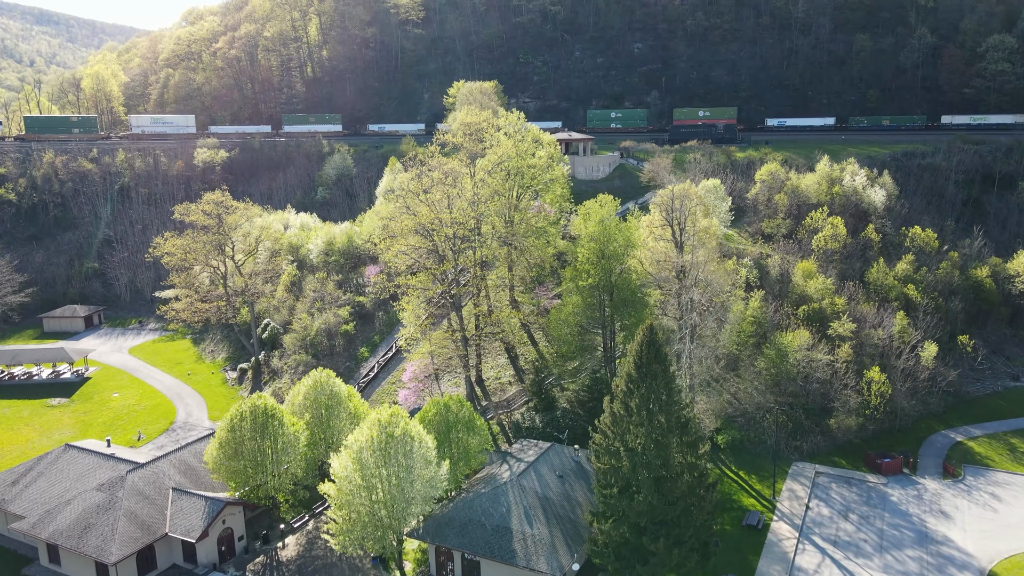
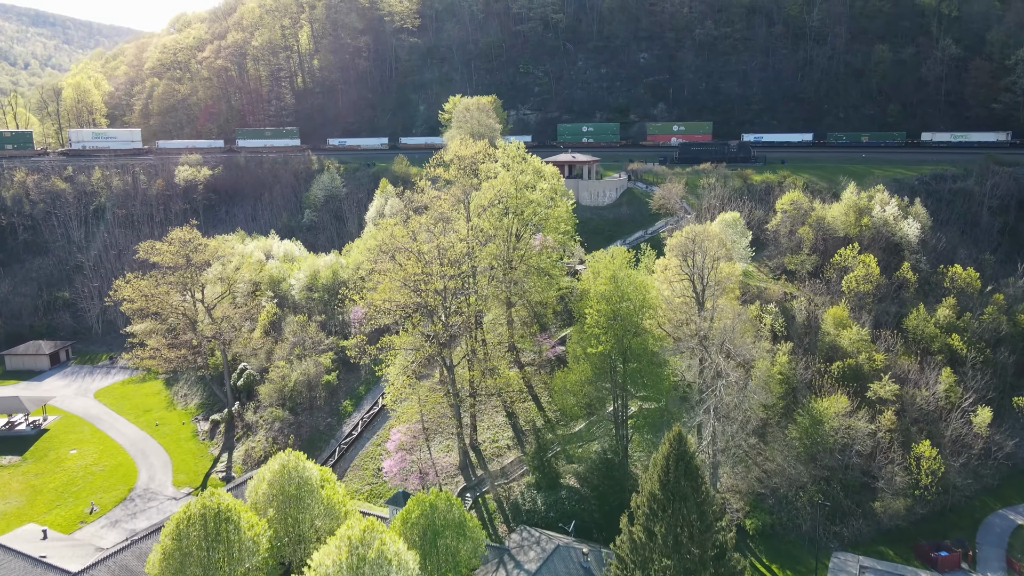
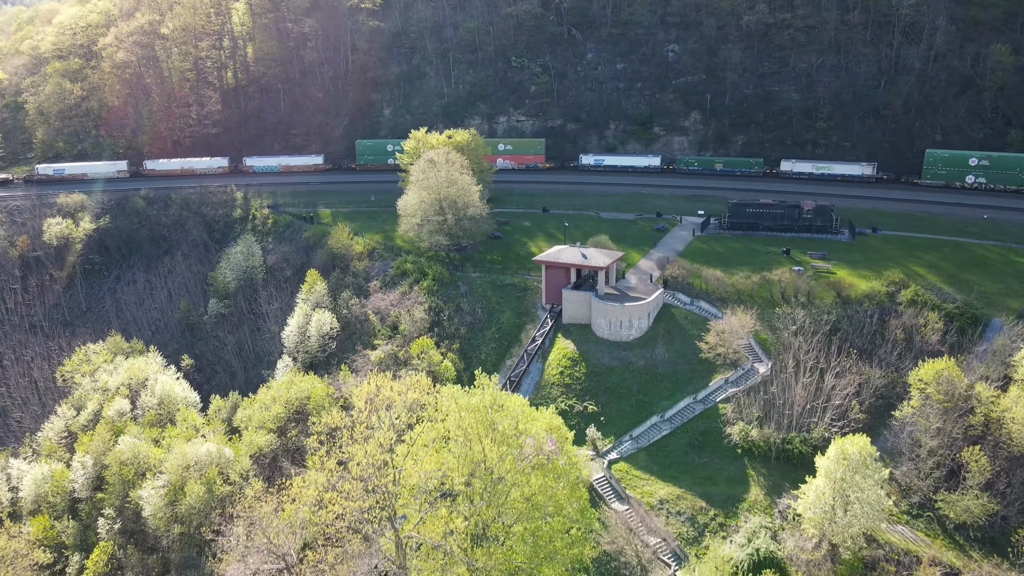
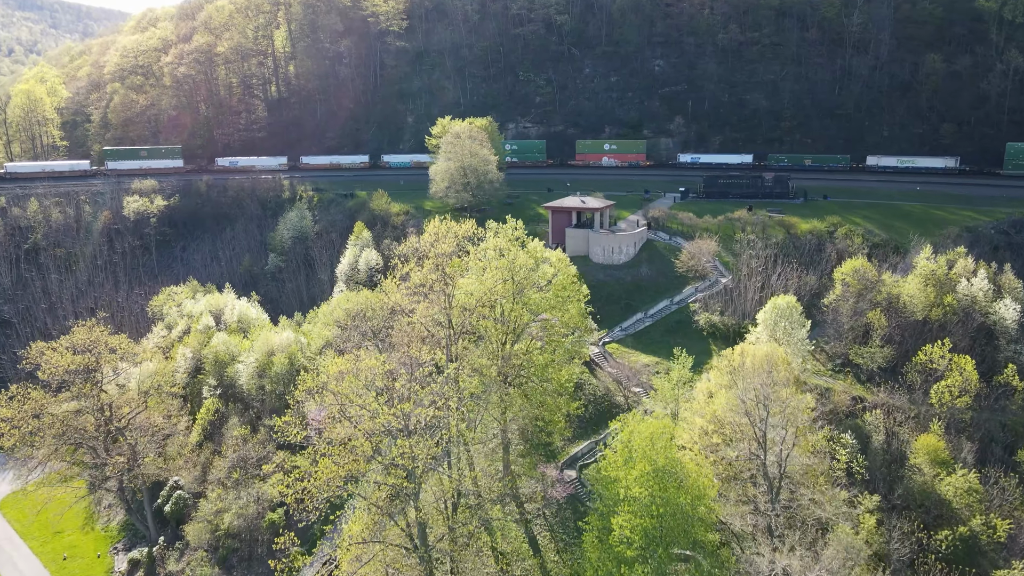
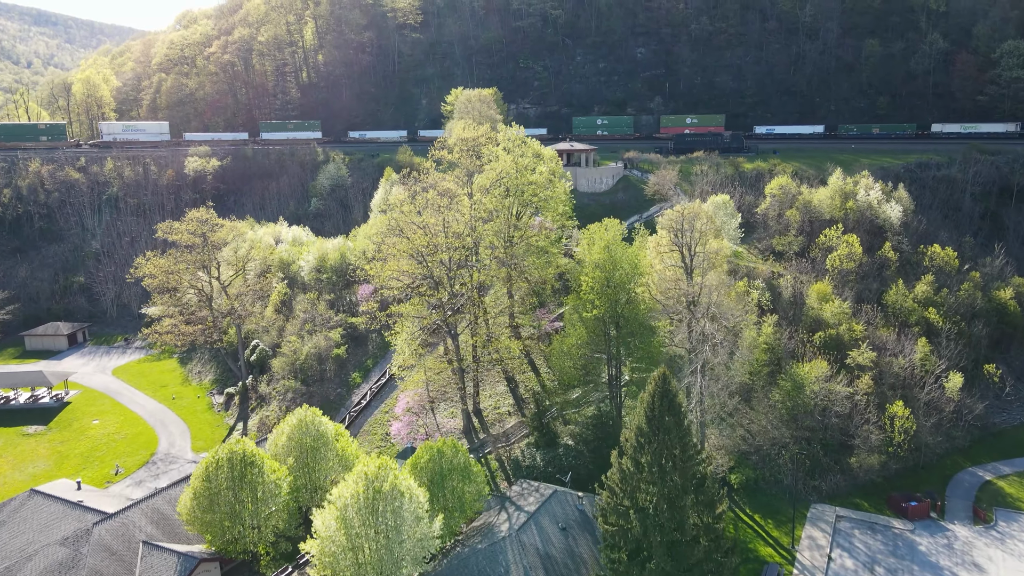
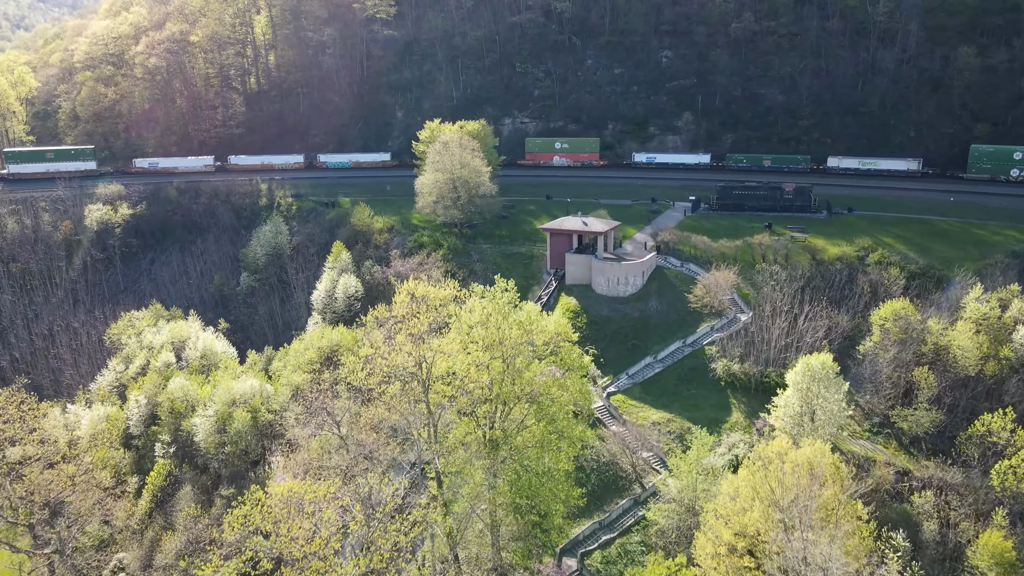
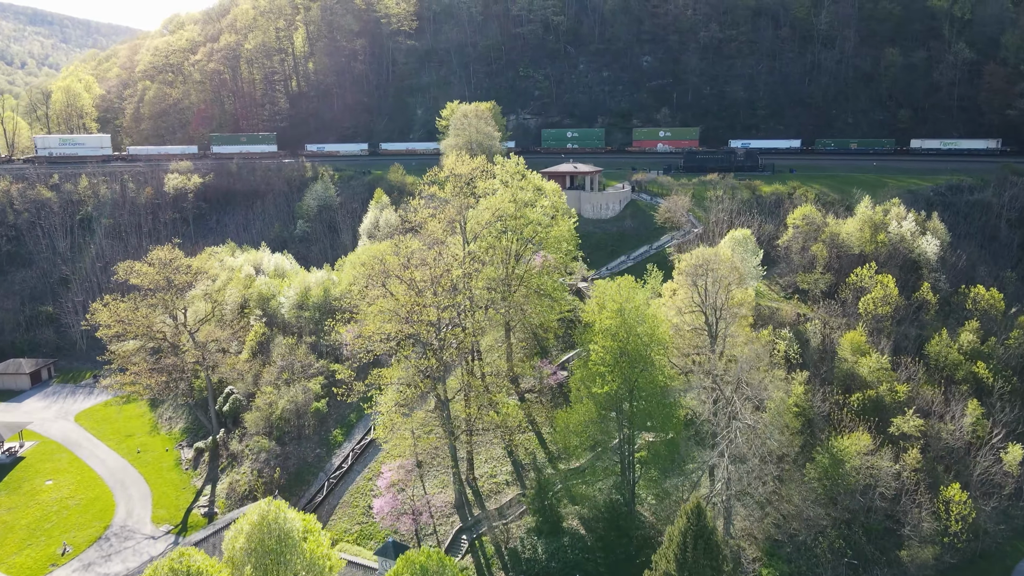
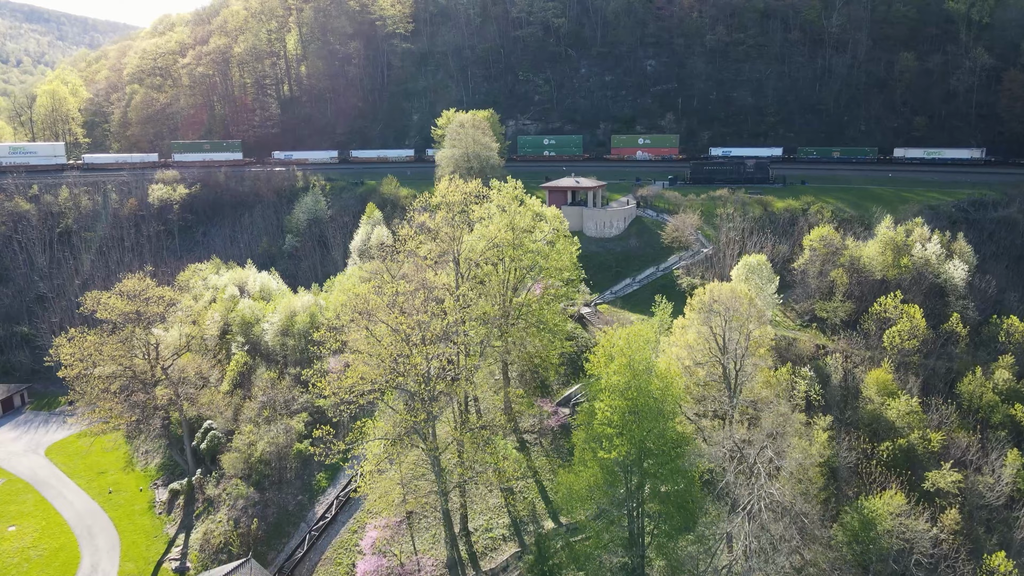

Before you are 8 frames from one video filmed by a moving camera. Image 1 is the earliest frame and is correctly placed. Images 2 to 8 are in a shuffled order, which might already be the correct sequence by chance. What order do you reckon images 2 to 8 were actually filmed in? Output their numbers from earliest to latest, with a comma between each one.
5, 2, 7, 8, 4, 6, 3
